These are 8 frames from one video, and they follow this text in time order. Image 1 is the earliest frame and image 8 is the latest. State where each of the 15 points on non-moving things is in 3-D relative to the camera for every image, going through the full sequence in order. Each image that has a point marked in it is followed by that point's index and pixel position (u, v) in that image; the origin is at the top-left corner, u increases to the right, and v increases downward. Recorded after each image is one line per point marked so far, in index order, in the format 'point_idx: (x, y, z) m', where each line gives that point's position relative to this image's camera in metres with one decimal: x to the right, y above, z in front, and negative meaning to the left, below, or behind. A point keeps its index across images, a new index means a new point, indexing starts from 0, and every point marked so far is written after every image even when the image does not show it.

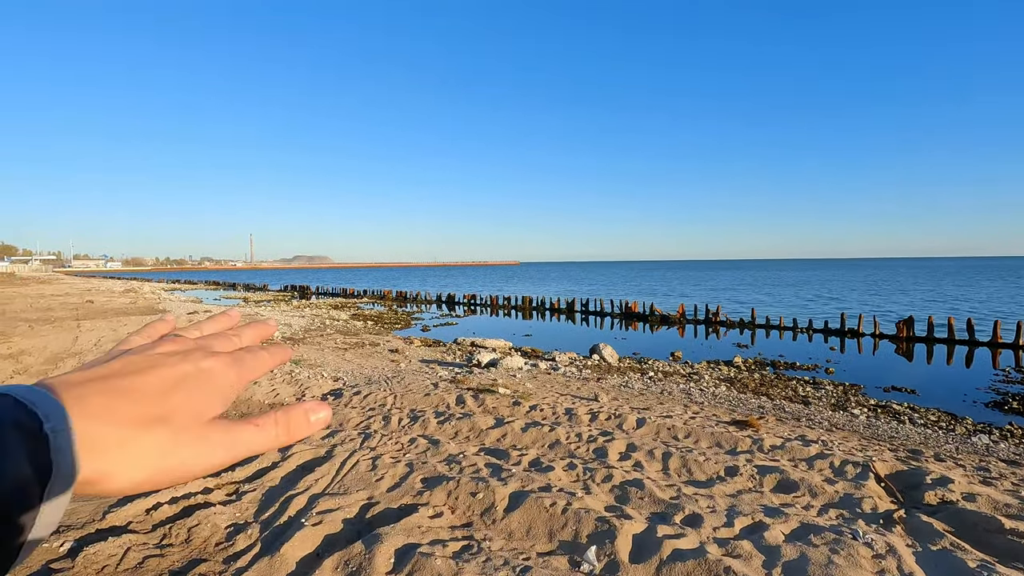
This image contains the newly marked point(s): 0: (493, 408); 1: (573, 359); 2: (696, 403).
0: (-0.3, -2.1, +9.3) m
1: (+1.9, -2.2, +16.1) m
2: (+3.7, -2.3, +10.7) m
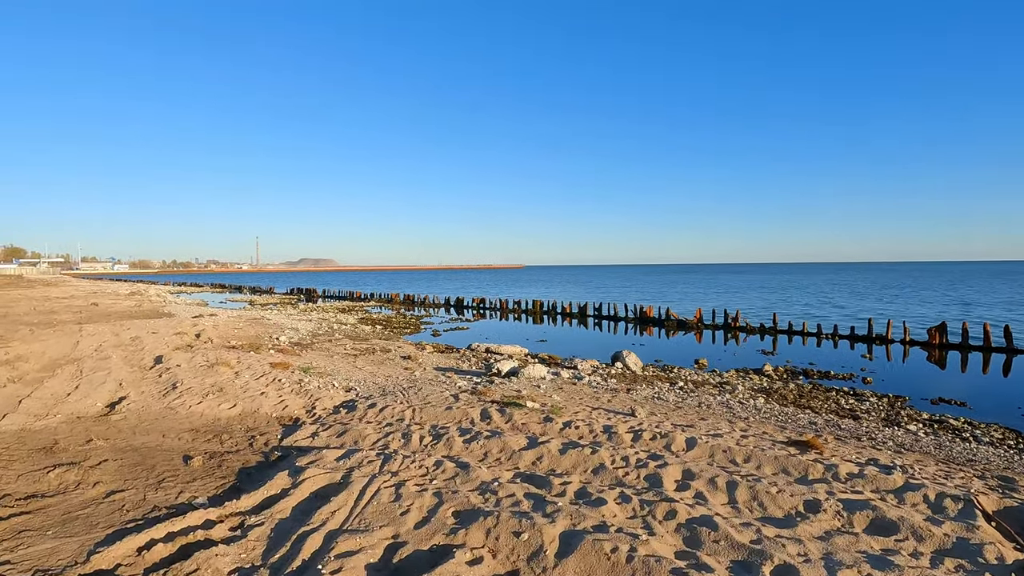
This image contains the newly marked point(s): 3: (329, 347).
0: (+0.2, -2.2, +8.5) m
1: (+2.4, -2.3, +15.3) m
2: (+4.2, -2.4, +9.9) m
3: (-6.6, -2.2, +19.2) m
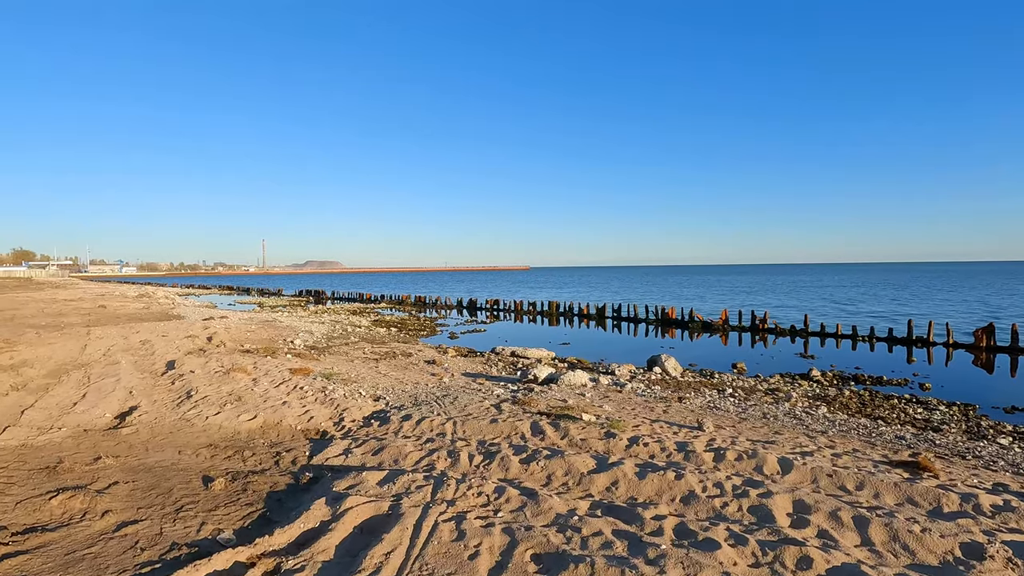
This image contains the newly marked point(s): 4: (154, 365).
0: (+1.0, -2.2, +7.5) m
1: (+3.3, -2.3, +14.3) m
2: (+5.1, -2.4, +8.9) m
3: (-5.7, -2.2, +18.3) m
4: (-9.6, -2.1, +14.2) m
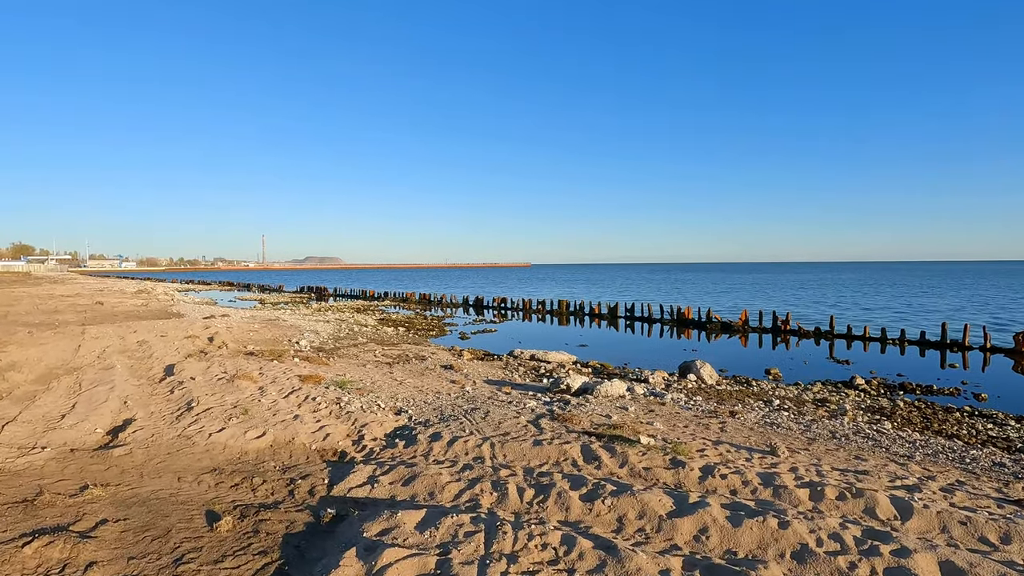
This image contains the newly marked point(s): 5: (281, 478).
0: (+1.6, -2.2, +6.5) m
1: (+4.0, -2.4, +13.2) m
2: (+5.7, -2.5, +7.8) m
3: (-5.1, -2.1, +17.2) m
4: (-8.9, -2.1, +13.2) m
5: (-3.1, -2.5, +7.1) m
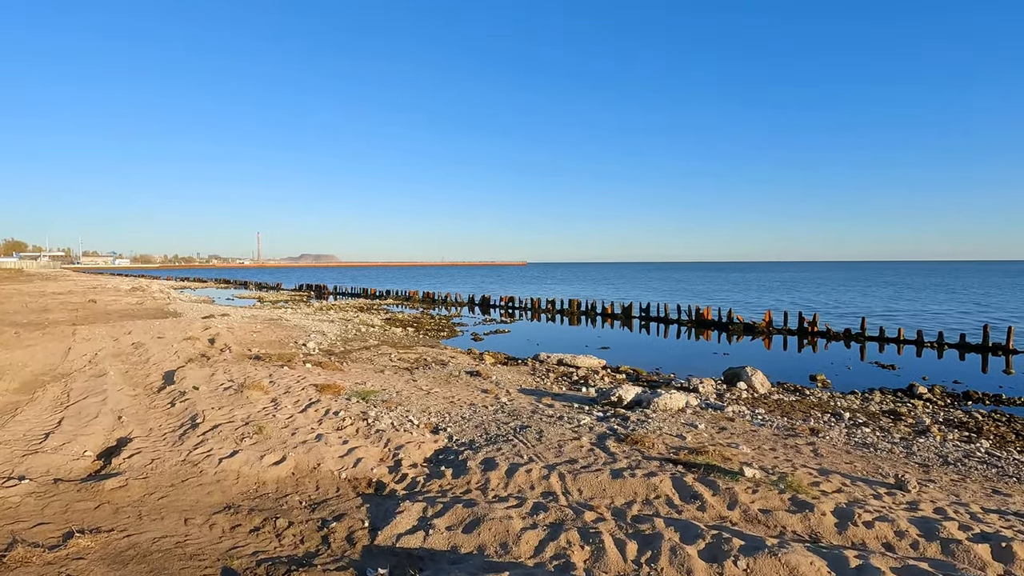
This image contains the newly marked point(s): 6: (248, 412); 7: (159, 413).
0: (+2.5, -2.2, +5.3) m
1: (+4.8, -2.4, +12.0) m
2: (+6.6, -2.5, +6.6) m
3: (-4.3, -2.1, +15.9) m
4: (-8.1, -2.0, +11.9) m
5: (-2.2, -2.5, +5.9) m
6: (-4.5, -2.1, +9.1) m
7: (-6.2, -2.2, +9.3) m
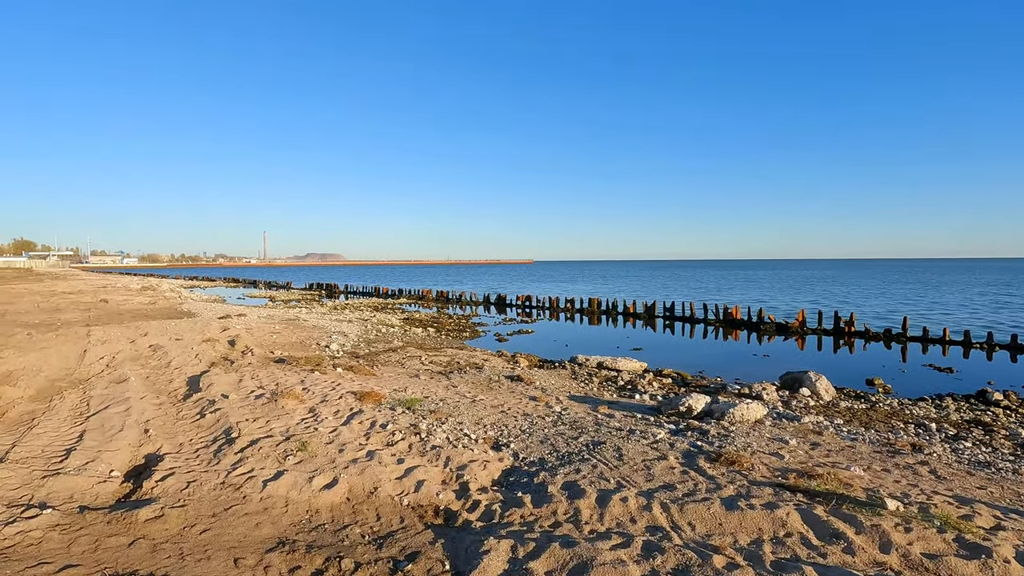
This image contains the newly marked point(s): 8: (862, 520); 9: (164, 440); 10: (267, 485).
0: (+3.5, -2.2, +4.4) m
1: (+5.8, -2.4, +11.1) m
2: (+7.6, -2.5, +5.7) m
3: (-3.2, -2.1, +15.1) m
4: (-7.1, -2.0, +11.1) m
5: (-1.3, -2.5, +5.0) m
6: (-3.5, -2.1, +8.2) m
7: (-5.2, -2.2, +8.5) m
8: (+3.3, -2.2, +5.0) m
9: (-5.1, -2.2, +7.8) m
10: (-2.9, -2.3, +6.3) m
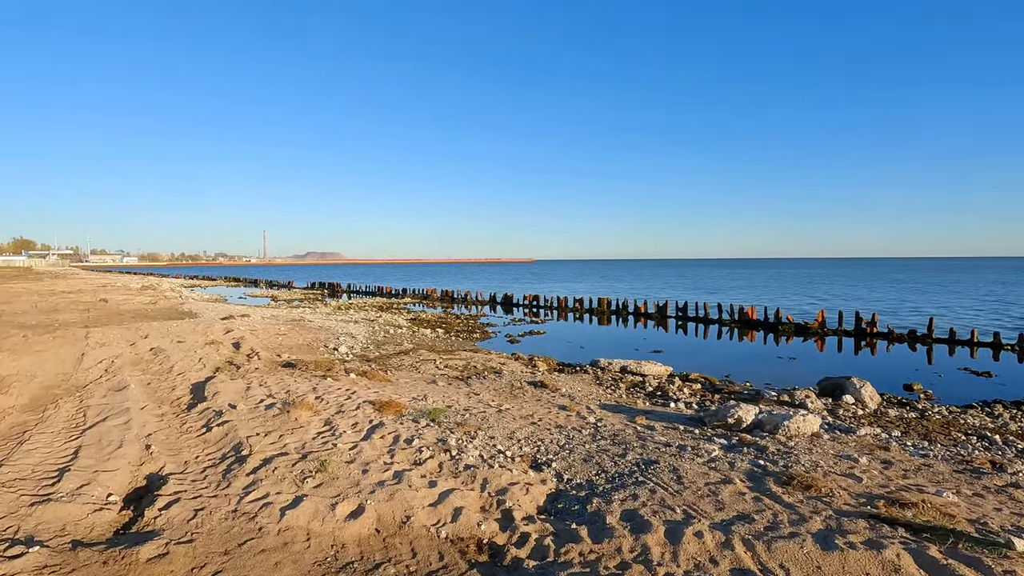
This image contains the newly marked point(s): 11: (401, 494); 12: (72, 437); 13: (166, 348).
0: (+4.0, -2.3, +3.6) m
1: (+6.4, -2.4, +10.4) m
2: (+8.1, -2.5, +5.0) m
3: (-2.7, -2.1, +14.4) m
4: (-6.6, -2.0, +10.4) m
5: (-0.7, -2.6, +4.3) m
6: (-3.0, -2.1, +7.5) m
7: (-4.6, -2.2, +7.7) m
8: (+3.8, -2.2, +4.3) m
9: (-4.6, -2.3, +7.1) m
10: (-2.4, -2.3, +5.5) m
11: (-1.3, -2.3, +6.0) m
12: (-6.5, -2.2, +7.8) m
13: (-9.6, -1.7, +14.8) m
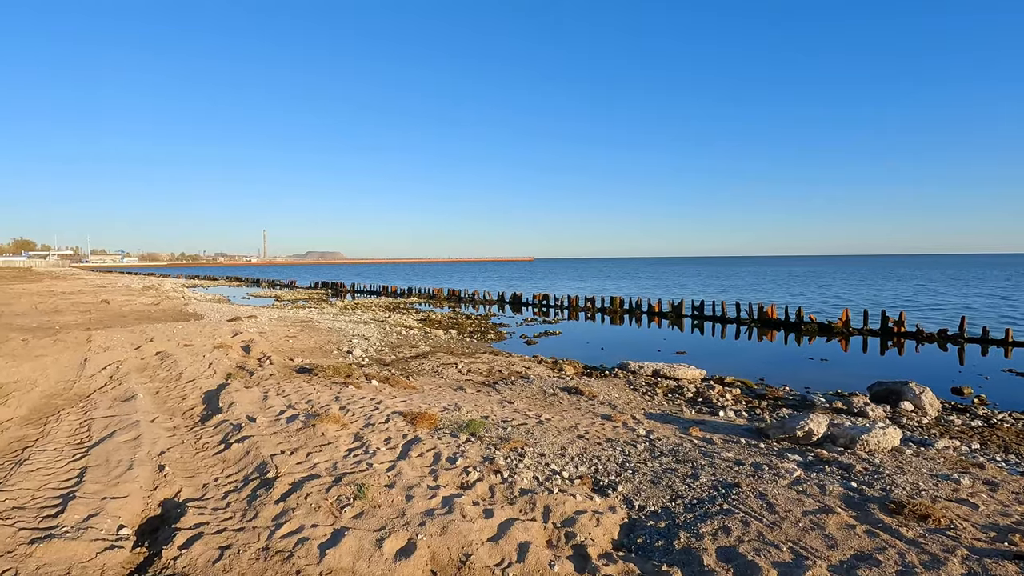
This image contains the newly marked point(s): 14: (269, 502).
0: (+4.7, -2.3, +2.9) m
1: (+7.0, -2.4, +9.6) m
2: (+8.8, -2.5, +4.2) m
3: (-2.0, -2.1, +13.6) m
4: (-5.9, -2.1, +9.6) m
5: (0.0, -2.6, +3.5) m
6: (-2.3, -2.2, +6.7) m
7: (-3.9, -2.2, +7.0) m
8: (+4.5, -2.2, +3.5) m
9: (-3.9, -2.3, +6.4) m
10: (-1.7, -2.4, +4.8) m
11: (-0.6, -2.3, +5.2) m
12: (-5.8, -2.2, +7.1) m
13: (-8.9, -1.7, +14.0) m
14: (-2.6, -2.3, +5.7) m
